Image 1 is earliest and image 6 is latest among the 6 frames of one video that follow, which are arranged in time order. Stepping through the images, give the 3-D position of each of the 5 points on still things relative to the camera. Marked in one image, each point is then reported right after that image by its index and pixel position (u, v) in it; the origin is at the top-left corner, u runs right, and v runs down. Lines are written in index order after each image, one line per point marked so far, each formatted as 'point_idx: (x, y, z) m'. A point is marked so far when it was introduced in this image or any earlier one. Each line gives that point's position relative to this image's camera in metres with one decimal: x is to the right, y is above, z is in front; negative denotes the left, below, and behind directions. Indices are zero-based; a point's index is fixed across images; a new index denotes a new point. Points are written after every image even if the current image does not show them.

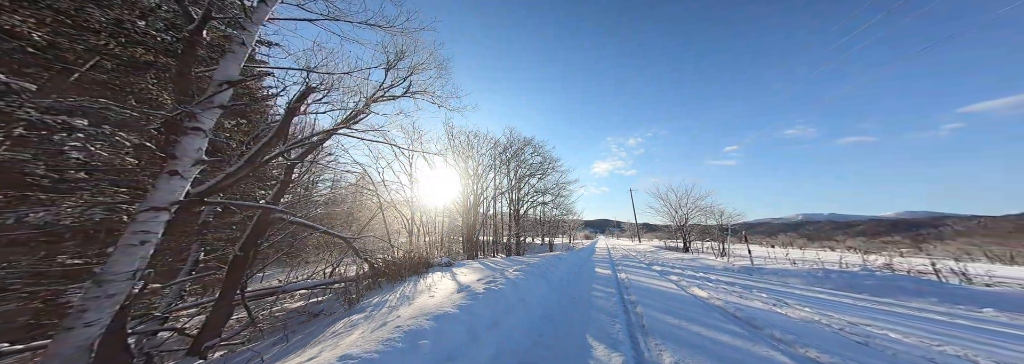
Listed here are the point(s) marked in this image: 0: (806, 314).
0: (+4.8, -2.3, +4.2) m
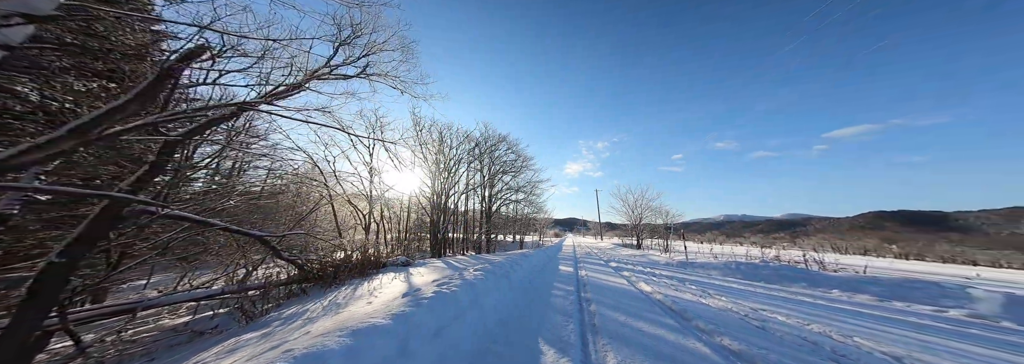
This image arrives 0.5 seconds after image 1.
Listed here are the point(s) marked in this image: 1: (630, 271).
0: (+4.1, -2.5, +4.6) m
1: (+4.3, -3.3, +8.5) m
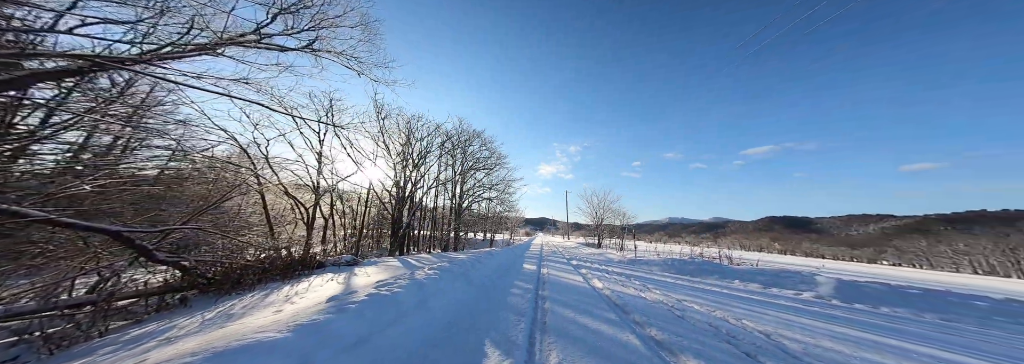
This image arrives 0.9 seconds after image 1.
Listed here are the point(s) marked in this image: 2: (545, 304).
0: (+3.3, -2.6, +5.0) m
1: (+2.9, -3.4, +8.9) m
2: (+0.5, -2.0, +3.6) m
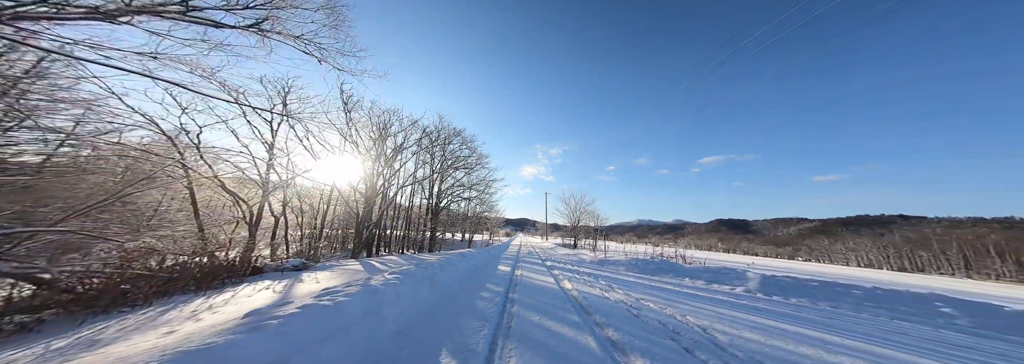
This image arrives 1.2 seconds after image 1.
0: (+2.6, -2.7, +5.2) m
1: (+2.0, -3.5, +9.0) m
2: (0.0, -2.0, +3.6) m
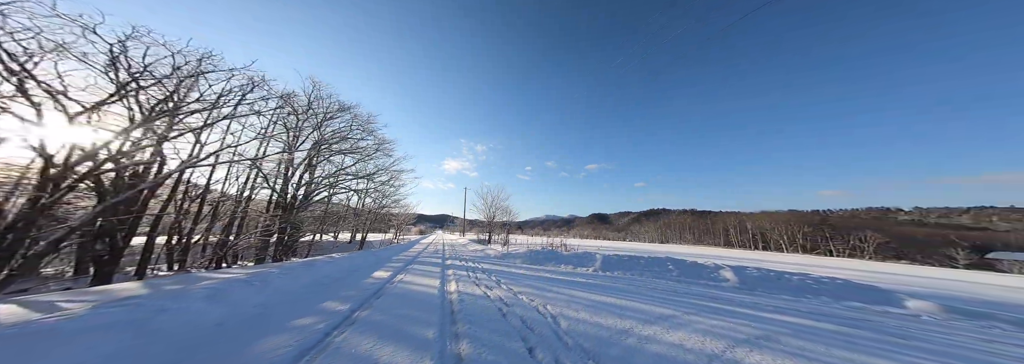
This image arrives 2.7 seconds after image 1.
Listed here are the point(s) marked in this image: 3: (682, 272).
0: (-0.2, -2.6, +5.1) m
1: (-2.1, -3.3, +8.4) m
2: (-2.0, -1.8, +2.6) m
3: (+6.4, -3.4, +8.3) m
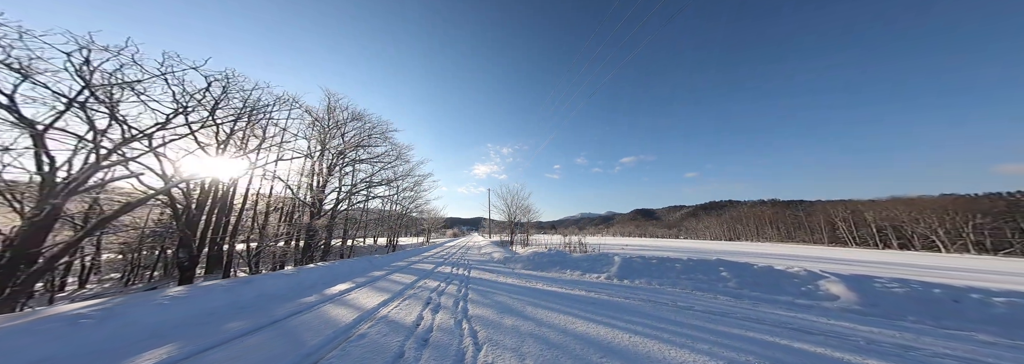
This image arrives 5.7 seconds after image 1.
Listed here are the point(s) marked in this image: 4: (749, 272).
0: (-1.1, -2.2, +3.5) m
1: (-2.4, -3.0, +7.1) m
2: (-3.3, -1.6, +1.4) m
3: (+6.0, -2.6, +5.6) m
4: (+6.5, -2.4, +6.0) m
